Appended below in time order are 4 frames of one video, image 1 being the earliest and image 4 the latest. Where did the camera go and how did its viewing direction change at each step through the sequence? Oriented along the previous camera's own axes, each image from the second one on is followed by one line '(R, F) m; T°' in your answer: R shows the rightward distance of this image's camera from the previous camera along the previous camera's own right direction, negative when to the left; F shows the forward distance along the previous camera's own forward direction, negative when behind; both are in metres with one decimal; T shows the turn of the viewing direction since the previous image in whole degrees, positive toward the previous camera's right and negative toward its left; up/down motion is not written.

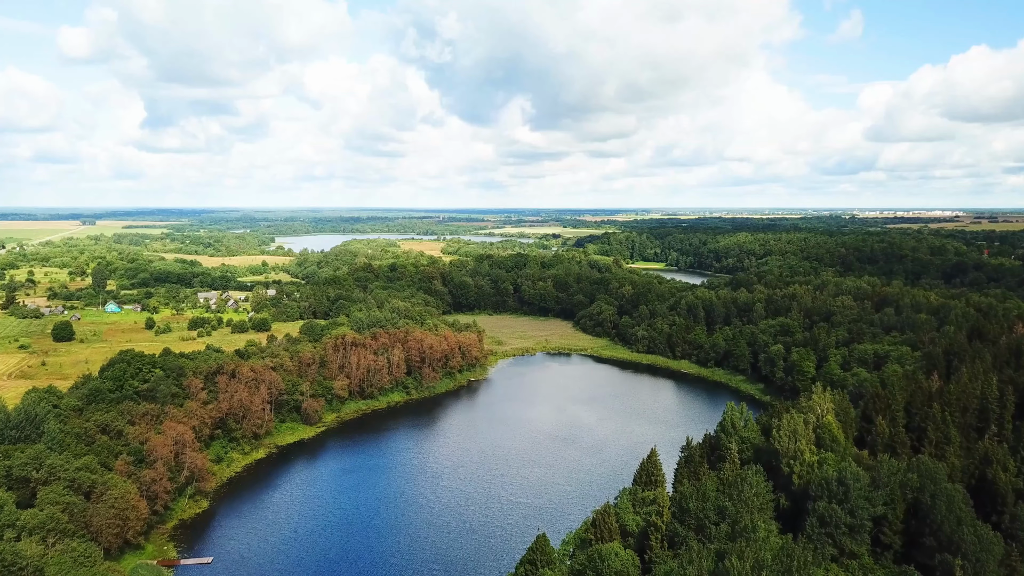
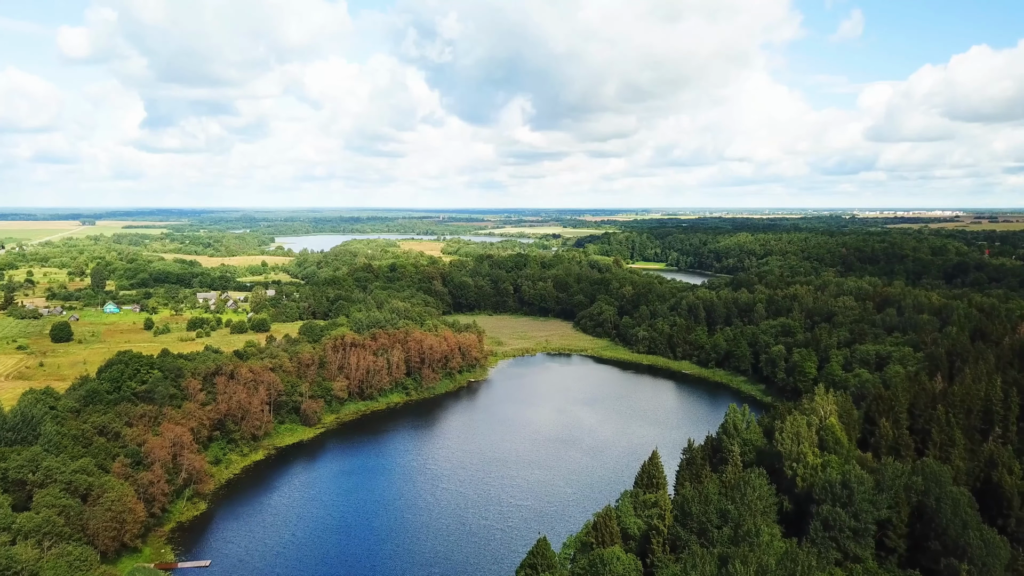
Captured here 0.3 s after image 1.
(0.0, +0.3) m; 0°
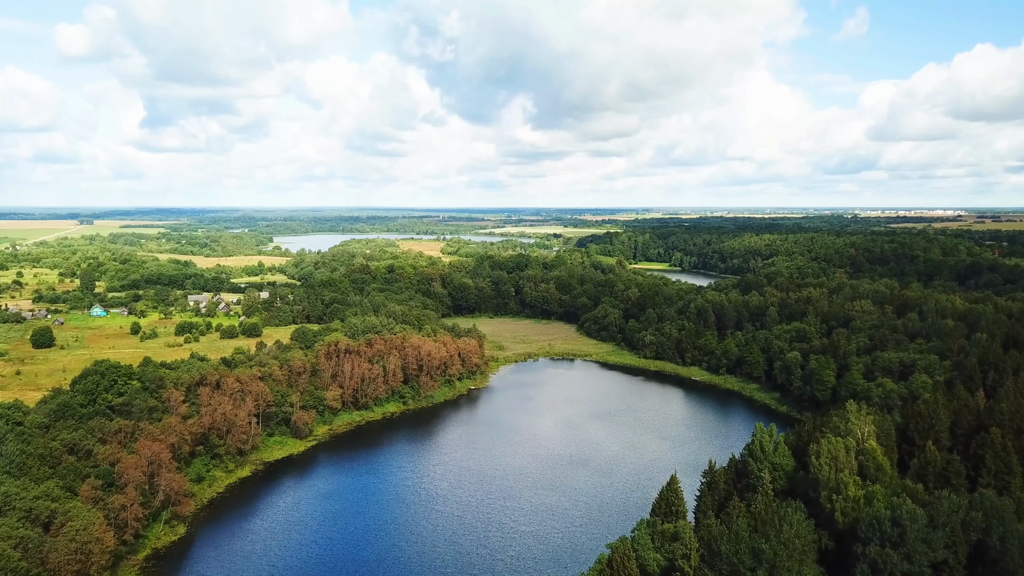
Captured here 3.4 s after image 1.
(-0.2, +3.4) m; 0°
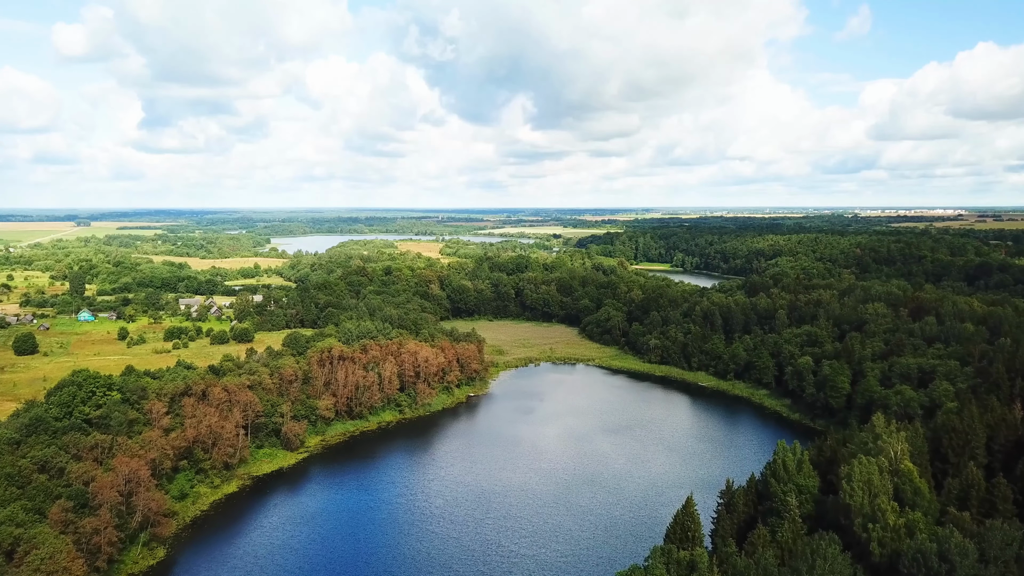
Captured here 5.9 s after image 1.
(-0.1, +2.6) m; 0°
